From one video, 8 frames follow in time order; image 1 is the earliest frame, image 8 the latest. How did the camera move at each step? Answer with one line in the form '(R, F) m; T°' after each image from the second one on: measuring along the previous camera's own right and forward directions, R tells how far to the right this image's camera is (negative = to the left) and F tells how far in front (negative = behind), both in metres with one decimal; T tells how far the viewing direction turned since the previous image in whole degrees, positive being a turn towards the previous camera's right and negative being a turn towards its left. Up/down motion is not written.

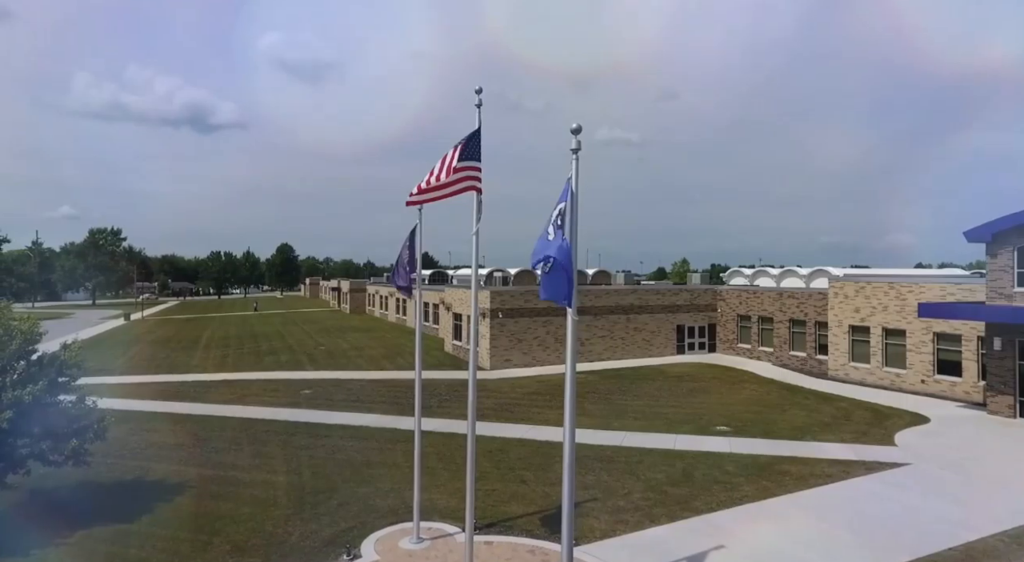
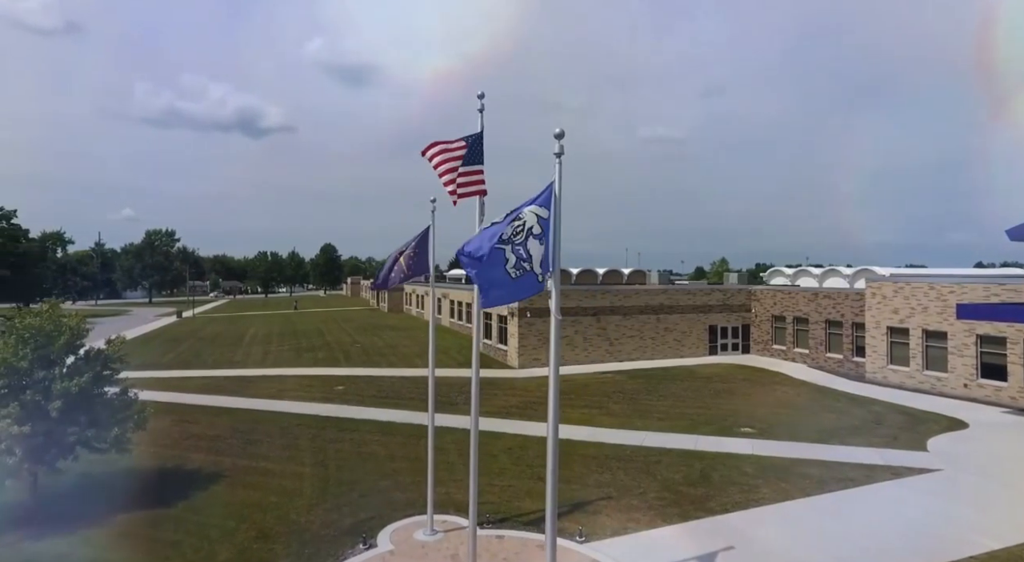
(+0.7, -0.3) m; -4°
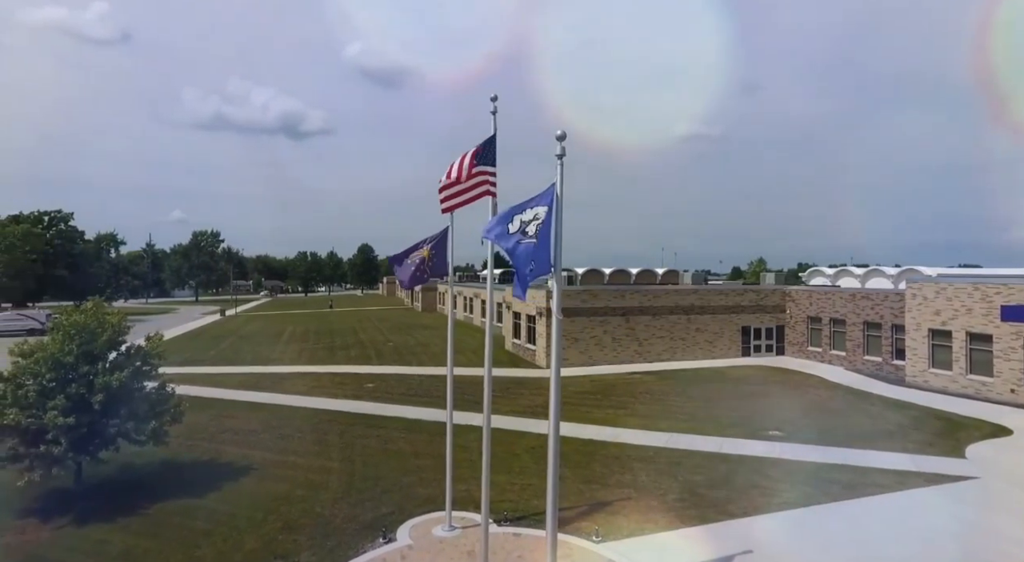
(+0.5, -0.1) m; -4°
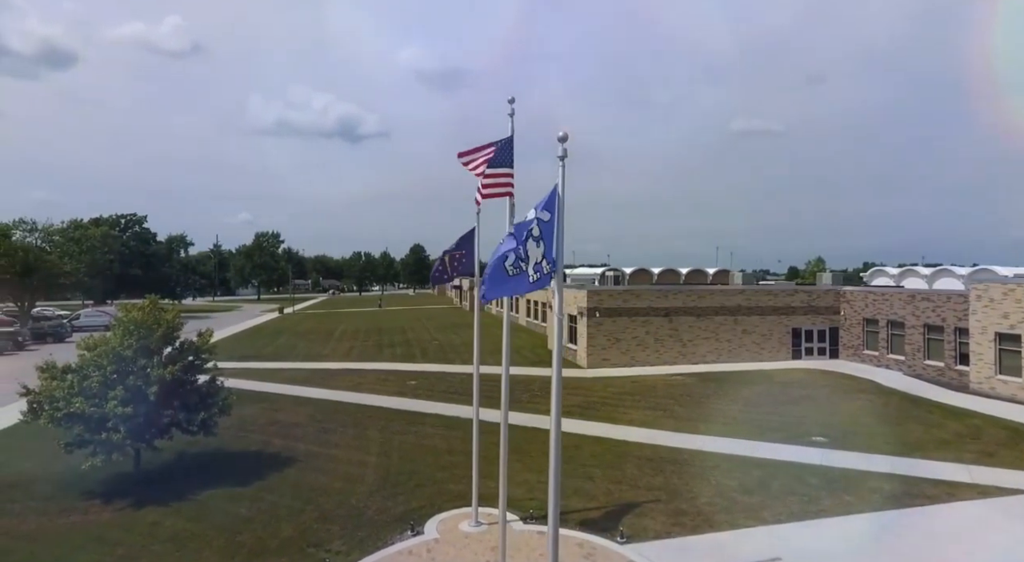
(+0.7, -0.1) m; -5°
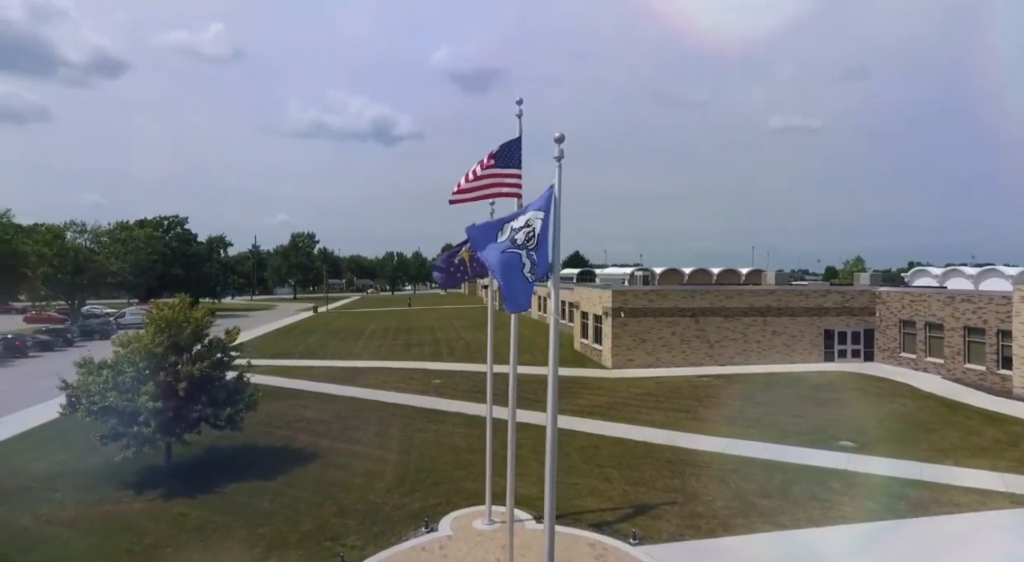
(+0.5, -0.1) m; -3°
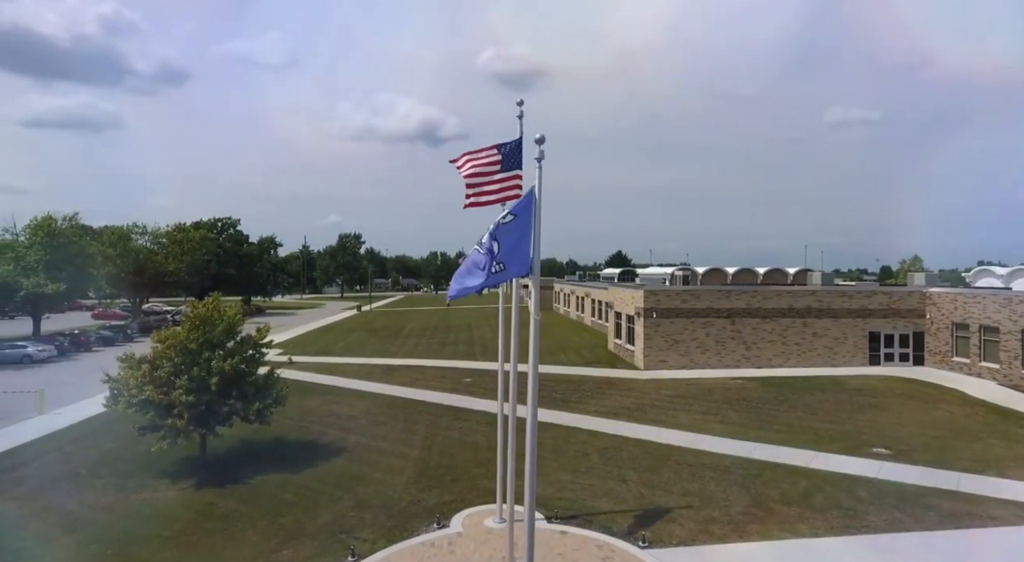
(+0.9, 0.0) m; -5°
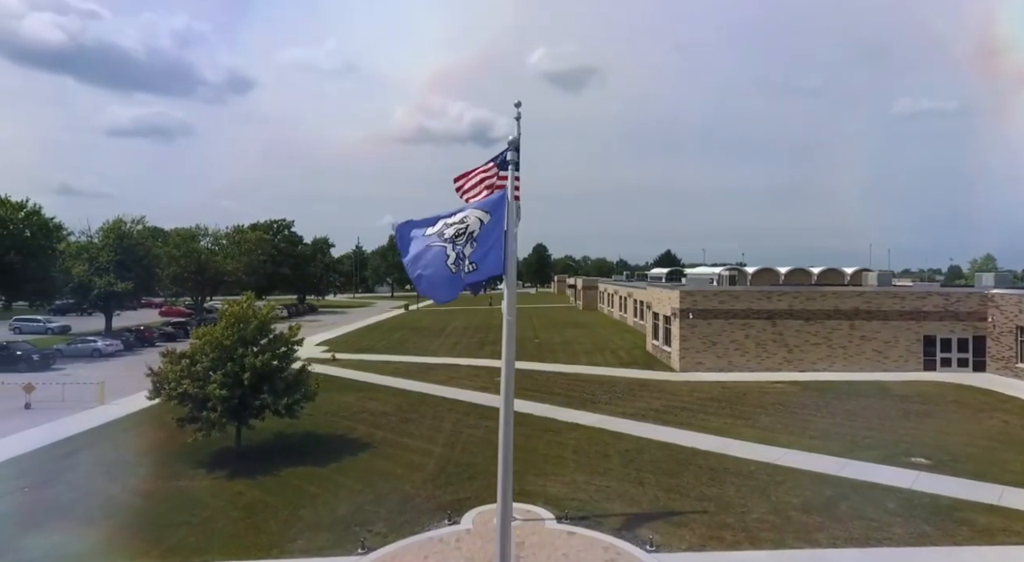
(+1.1, 0.0) m; -6°
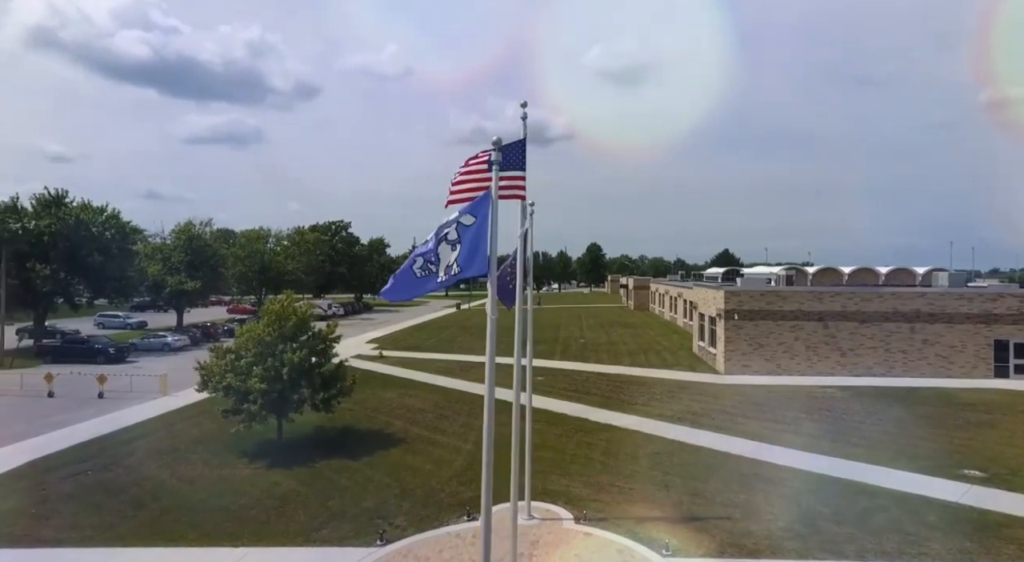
(+1.0, +0.1) m; -6°
